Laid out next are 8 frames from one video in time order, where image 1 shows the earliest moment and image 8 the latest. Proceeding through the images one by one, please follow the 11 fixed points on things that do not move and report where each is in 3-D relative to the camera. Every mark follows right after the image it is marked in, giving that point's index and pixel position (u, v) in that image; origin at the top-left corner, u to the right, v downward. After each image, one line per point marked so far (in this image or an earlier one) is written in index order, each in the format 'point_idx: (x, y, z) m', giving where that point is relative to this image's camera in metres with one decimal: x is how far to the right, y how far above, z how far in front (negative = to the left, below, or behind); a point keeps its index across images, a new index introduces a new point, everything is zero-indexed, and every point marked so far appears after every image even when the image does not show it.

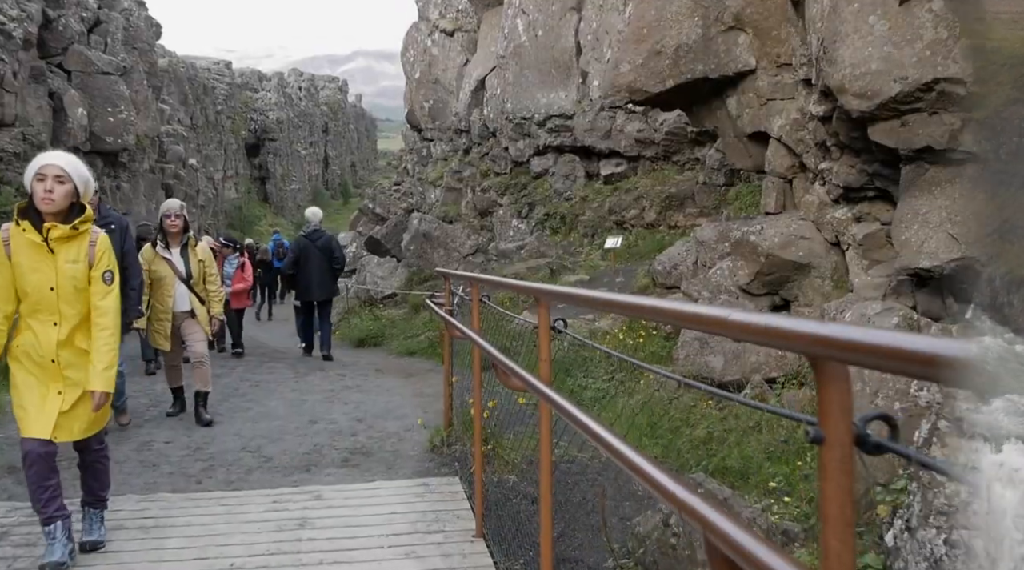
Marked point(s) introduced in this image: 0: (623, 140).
0: (+2.2, +2.9, +17.4) m
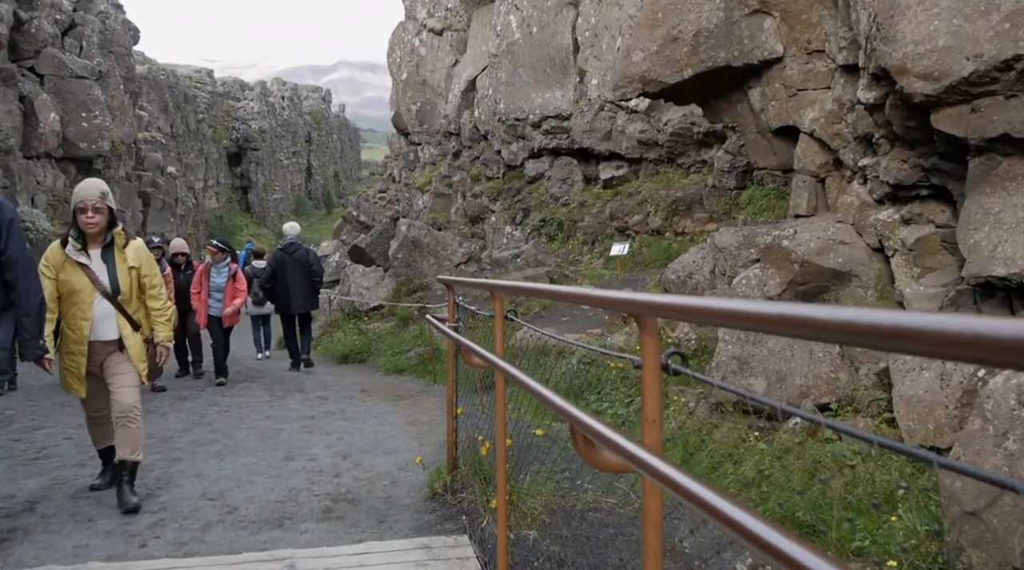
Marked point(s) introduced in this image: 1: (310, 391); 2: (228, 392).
0: (+2.1, +2.7, +16.4) m
1: (-2.3, -1.2, +10.1) m
2: (-3.2, -1.2, +9.9) m
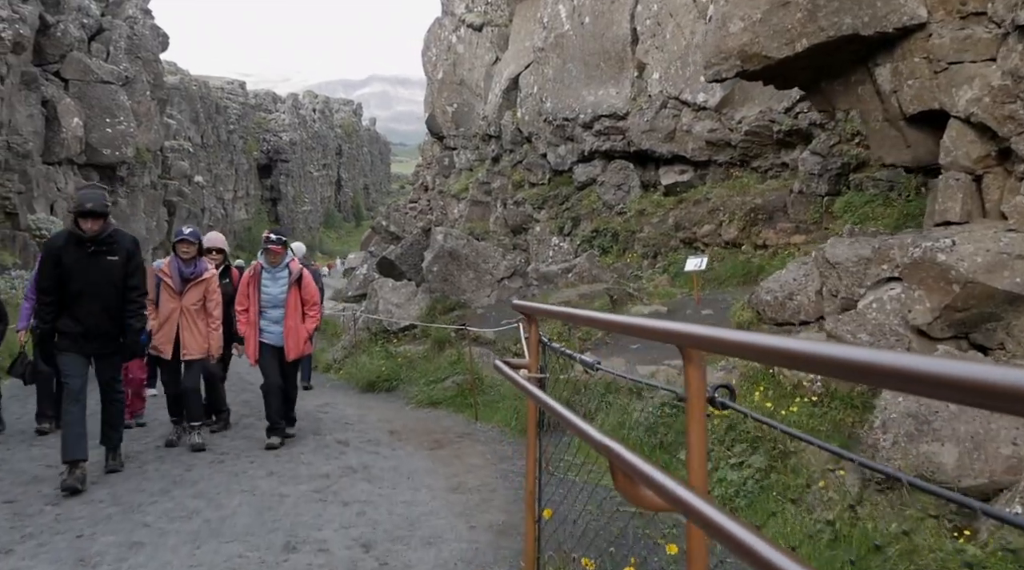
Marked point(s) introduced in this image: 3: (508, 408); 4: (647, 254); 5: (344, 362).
0: (+2.9, +2.3, +14.5) m
1: (-1.7, -1.4, +8.3) m
2: (-2.6, -1.3, +8.1) m
3: (0.0, -1.3, +9.3) m
4: (+2.1, +0.5, +13.9) m
5: (-2.5, -1.2, +13.2) m
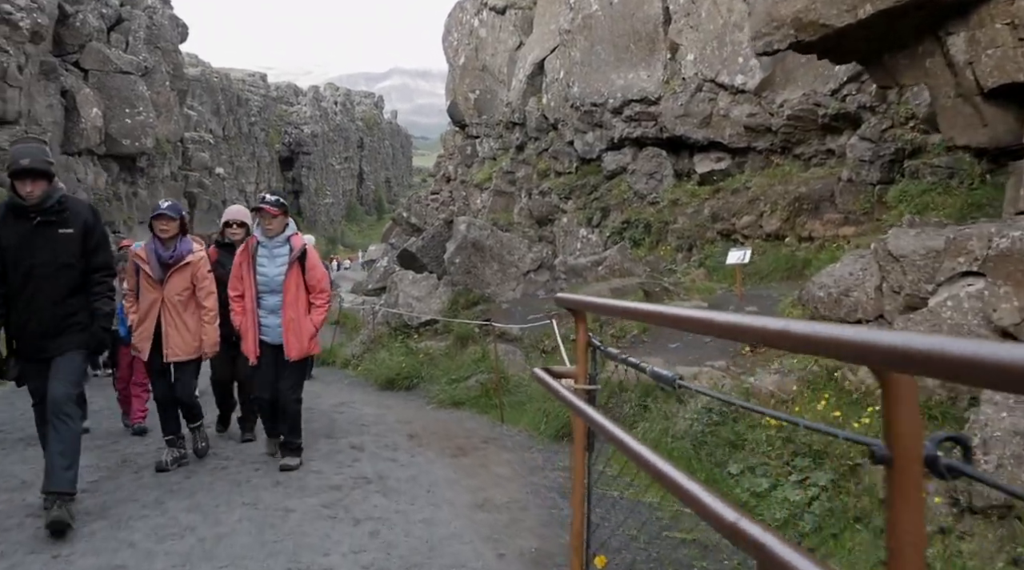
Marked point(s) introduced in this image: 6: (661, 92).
0: (+3.4, +2.4, +13.7) m
1: (-1.5, -1.3, +7.6) m
2: (-2.3, -1.3, +7.4) m
3: (+0.3, -1.2, +8.6) m
4: (+2.5, +0.6, +13.2) m
5: (-2.1, -1.0, +12.6) m
6: (+2.5, +3.2, +14.7) m
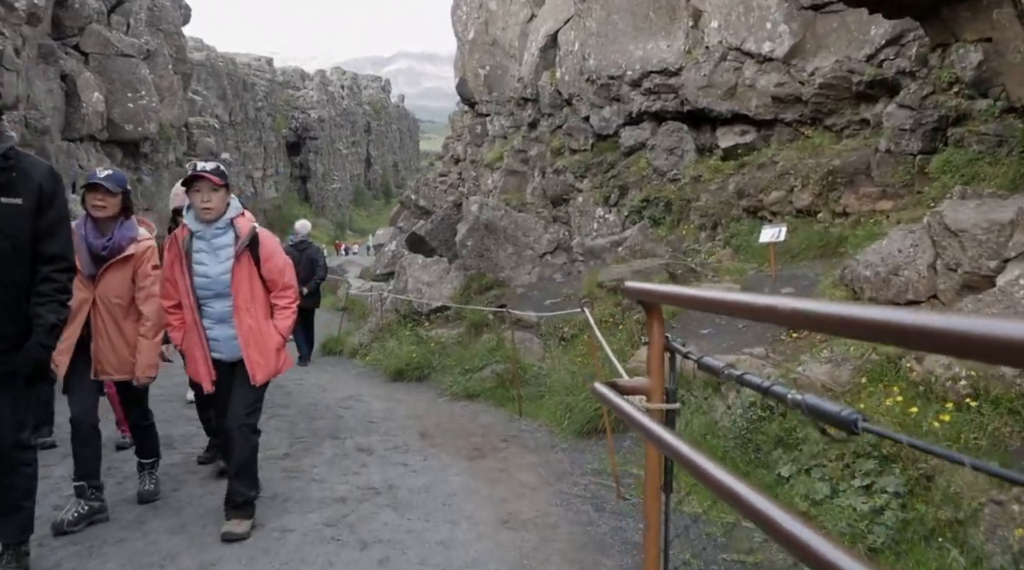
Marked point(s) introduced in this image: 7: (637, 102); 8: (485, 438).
0: (+3.5, +2.7, +12.9) m
1: (-1.3, -1.2, +7.0) m
2: (-2.2, -1.2, +6.8) m
3: (+0.4, -1.0, +7.9) m
4: (+2.7, +0.9, +12.5) m
5: (-1.9, -0.8, +12.0) m
6: (+2.7, +3.5, +13.9) m
7: (+2.1, +3.0, +14.5) m
8: (-0.2, -1.2, +7.2) m
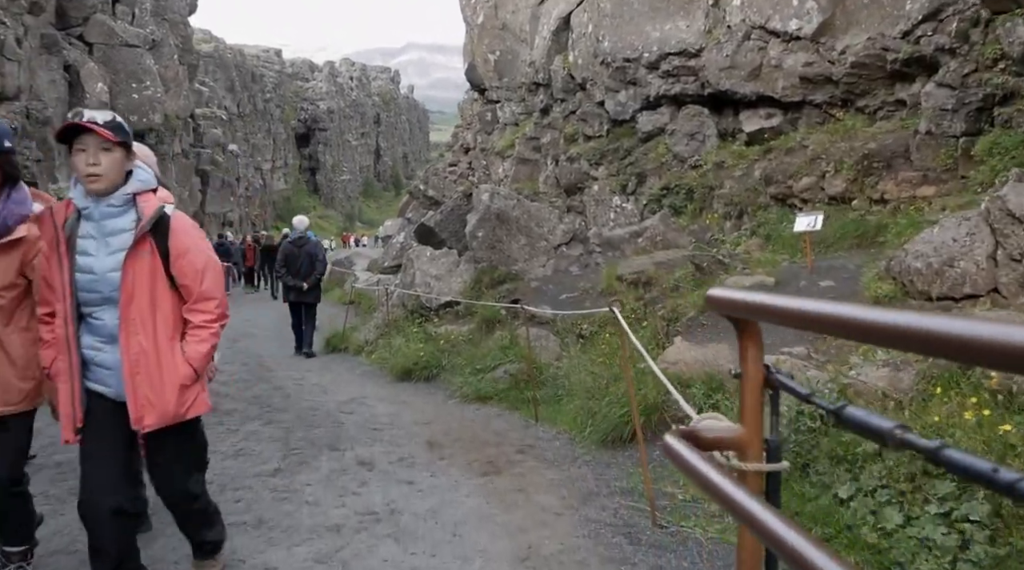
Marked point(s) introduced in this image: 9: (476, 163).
0: (+3.7, +2.8, +12.2) m
1: (-1.2, -1.2, +6.3) m
2: (-2.1, -1.2, +6.2) m
3: (+0.6, -1.0, +7.3) m
4: (+2.9, +1.0, +11.8) m
5: (-1.7, -0.8, +11.3) m
6: (+2.9, +3.6, +13.2) m
7: (+2.2, +3.1, +13.8) m
8: (-0.1, -1.2, +6.5) m
9: (-0.8, +2.7, +19.7) m
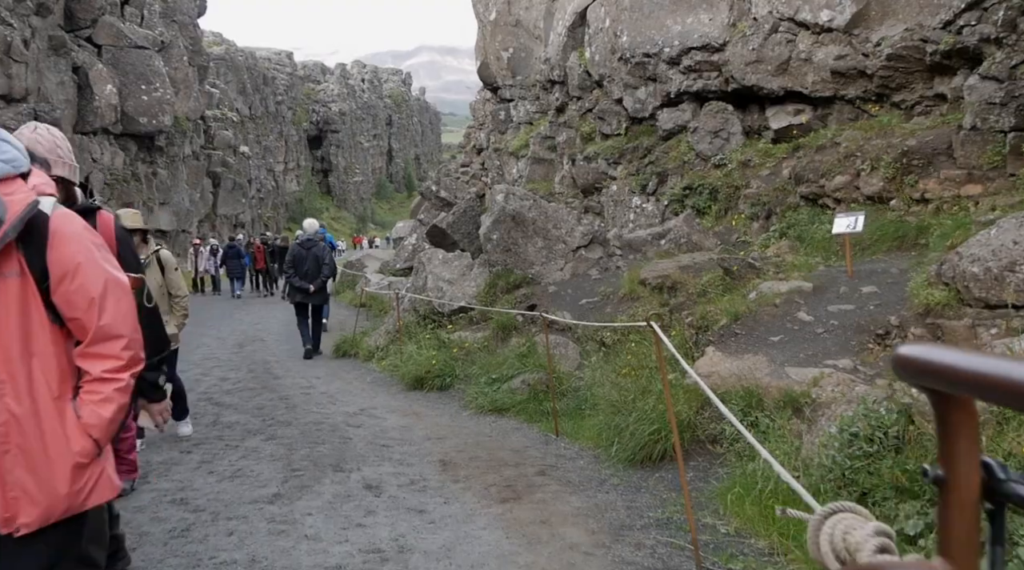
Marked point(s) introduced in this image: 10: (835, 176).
0: (+3.9, +2.8, +11.6) m
1: (-1.1, -1.2, +5.8) m
2: (-1.9, -1.2, +5.7) m
3: (+0.7, -1.0, +6.7) m
4: (+3.1, +0.9, +11.2) m
5: (-1.5, -0.8, +10.8) m
6: (+3.1, +3.6, +12.6) m
7: (+2.5, +3.1, +13.2) m
8: (0.0, -1.2, +6.0) m
9: (-0.5, +2.7, +19.2) m
10: (+3.9, +1.3, +10.5) m
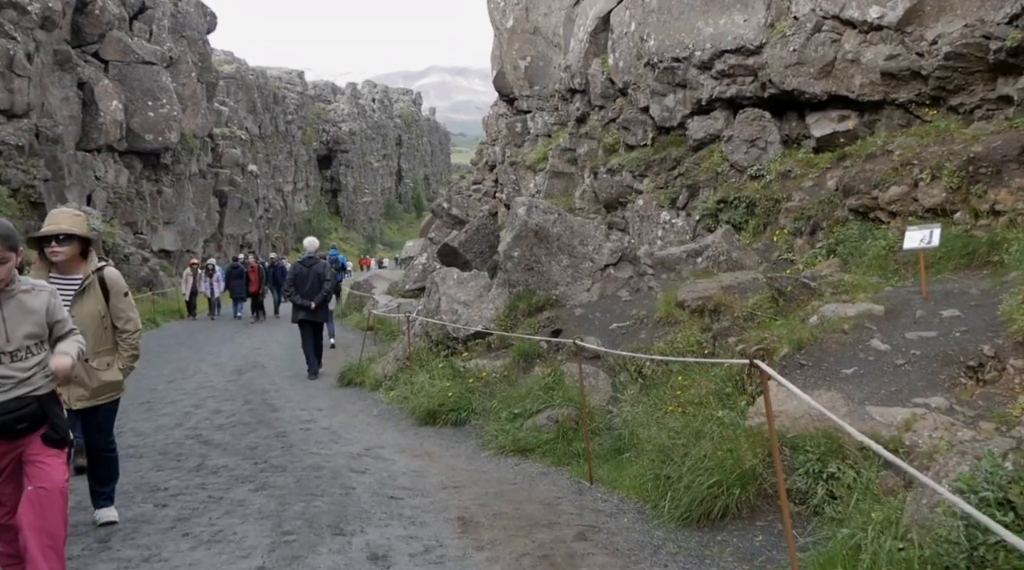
0: (+4.2, +2.5, +10.7) m
1: (-0.9, -1.4, +4.8) m
2: (-1.7, -1.3, +4.7) m
3: (+0.9, -1.2, +5.8) m
4: (+3.4, +0.6, +10.2) m
5: (-1.3, -1.1, +9.9) m
6: (+3.3, +3.3, +11.7) m
7: (+2.7, +2.8, +12.3) m
8: (+0.2, -1.4, +5.0) m
9: (-0.2, +2.2, +18.3) m
10: (+4.1, +1.1, +9.6) m
